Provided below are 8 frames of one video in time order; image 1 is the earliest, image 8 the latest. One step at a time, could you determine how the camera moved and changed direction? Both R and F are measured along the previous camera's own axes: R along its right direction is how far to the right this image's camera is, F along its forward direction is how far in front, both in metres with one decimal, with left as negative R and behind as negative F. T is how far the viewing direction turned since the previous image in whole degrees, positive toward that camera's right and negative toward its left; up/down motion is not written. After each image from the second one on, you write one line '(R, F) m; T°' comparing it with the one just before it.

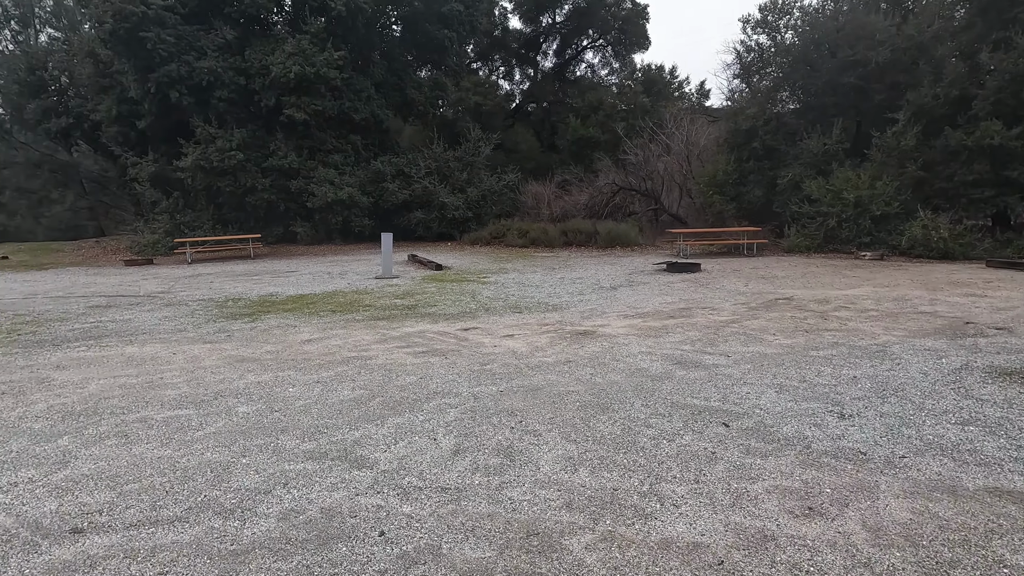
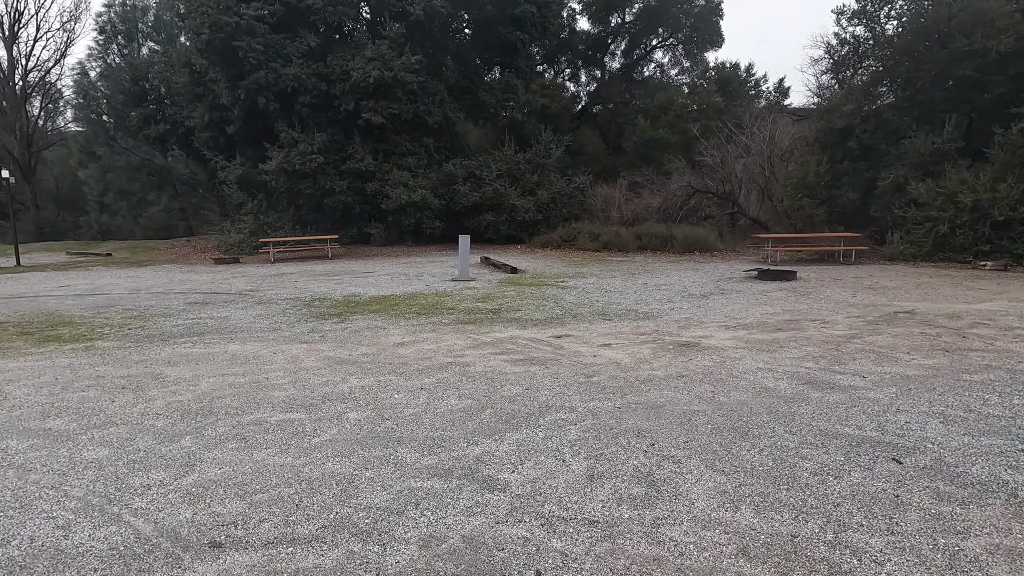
(-0.5, +0.2) m; -6°
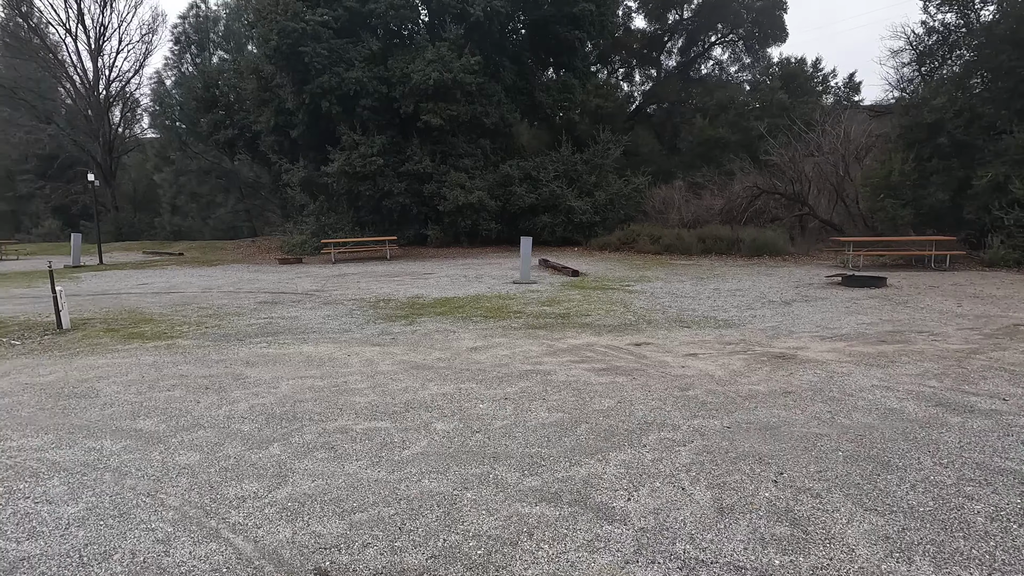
(-0.4, +0.3) m; -5°
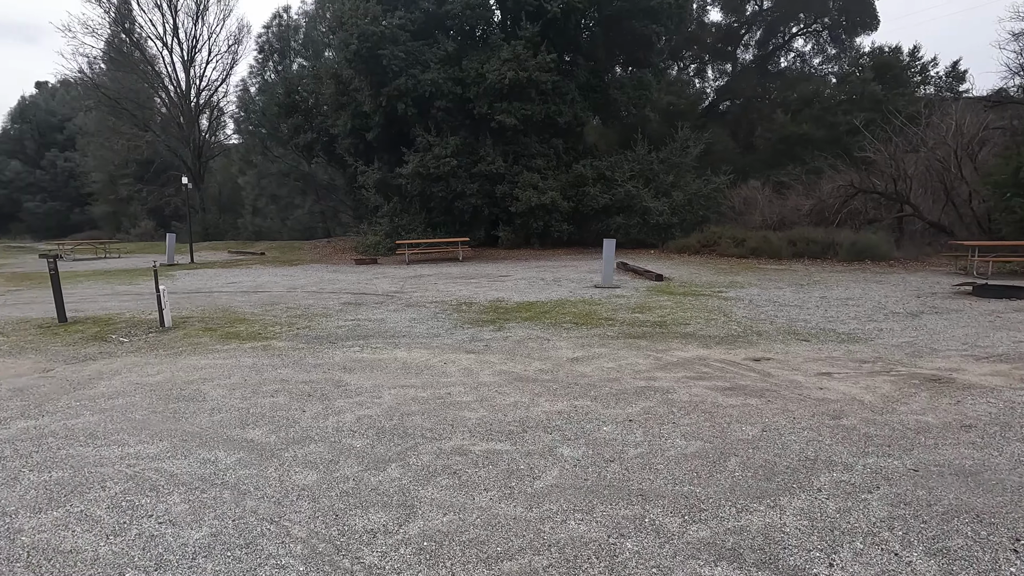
(-0.5, +0.4) m; -6°
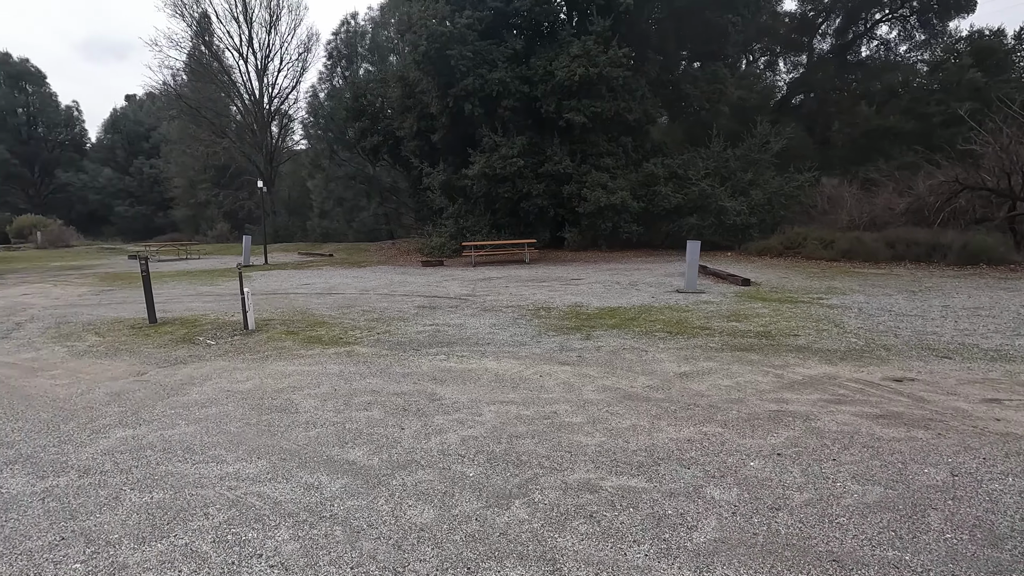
(-0.4, +0.4) m; -6°
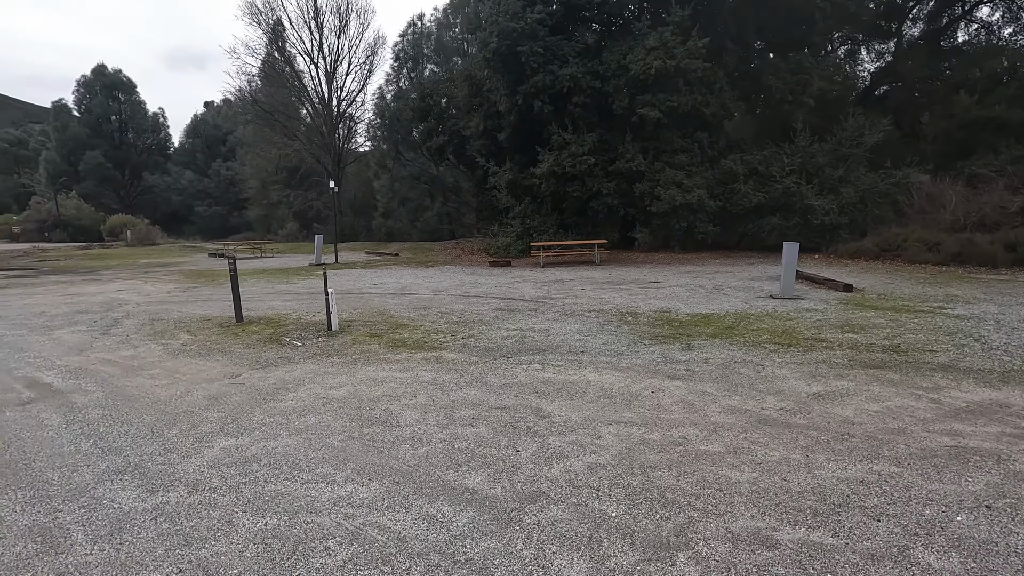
(-0.5, +0.4) m; -6°
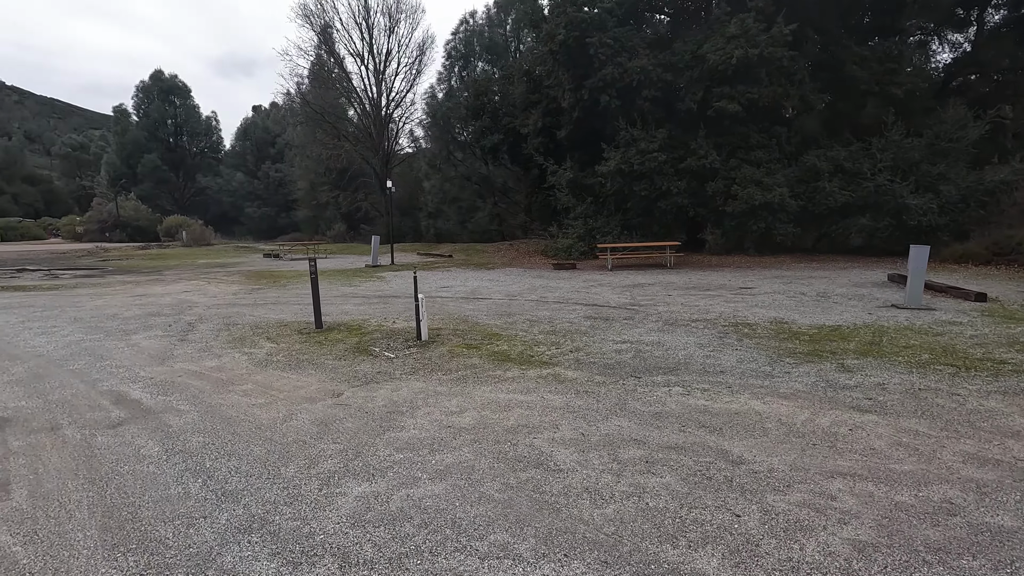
(-0.9, +0.7) m; -4°
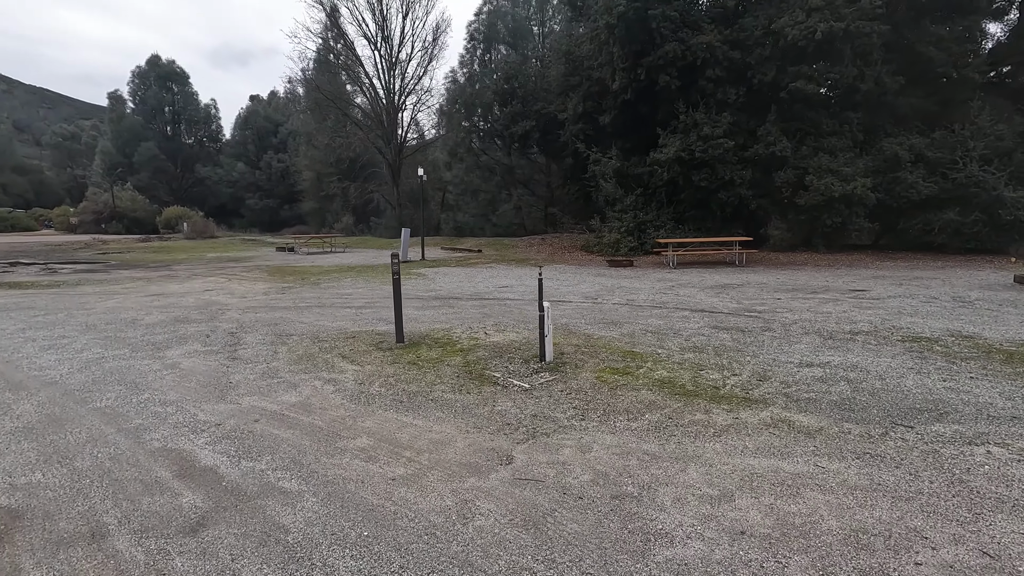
(-1.5, +1.5) m; +1°
